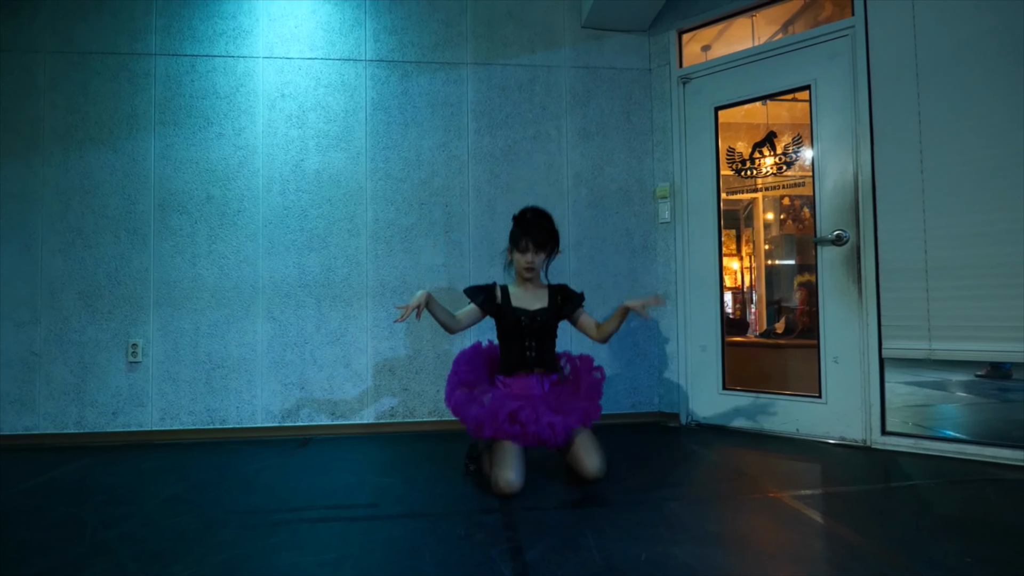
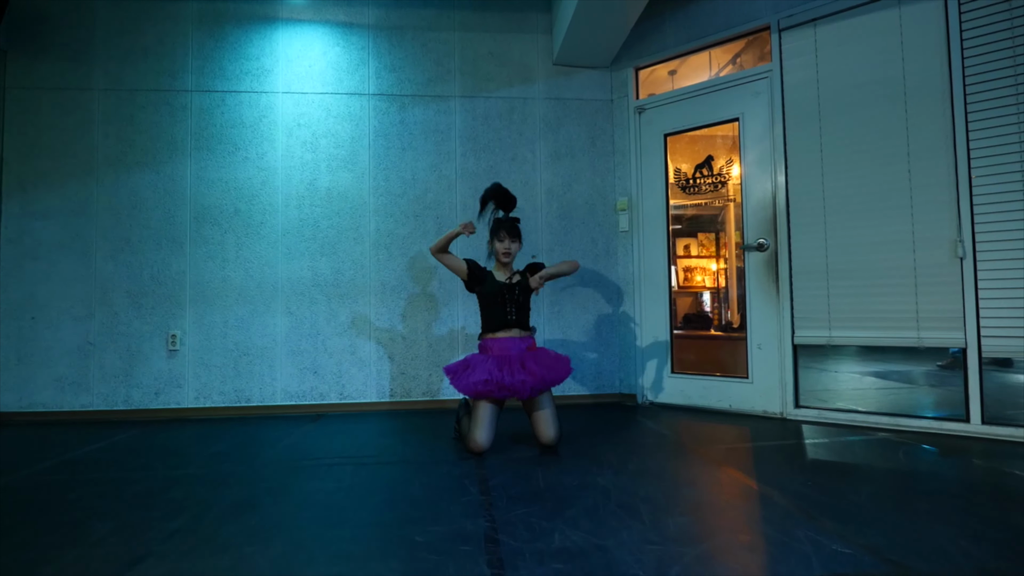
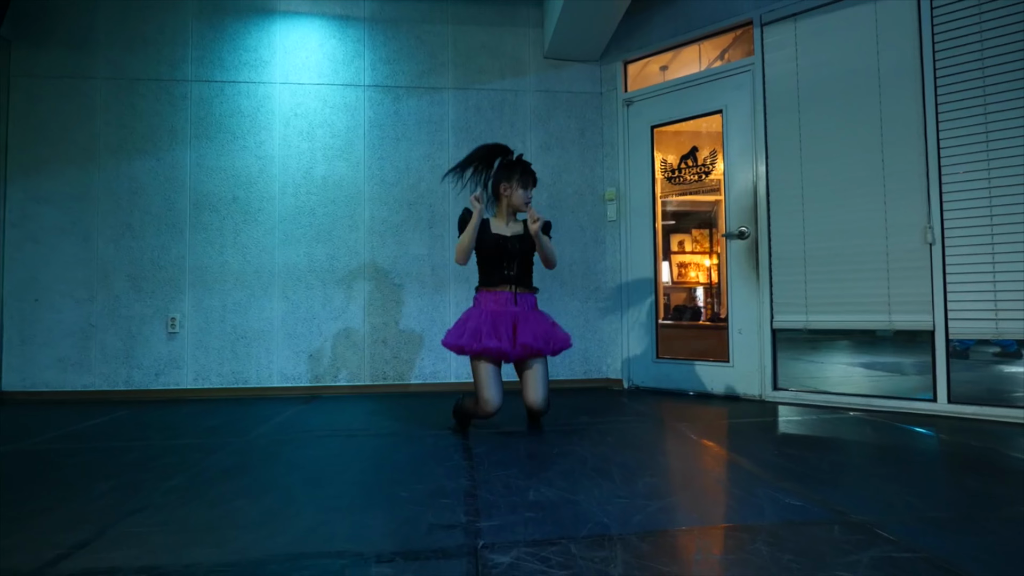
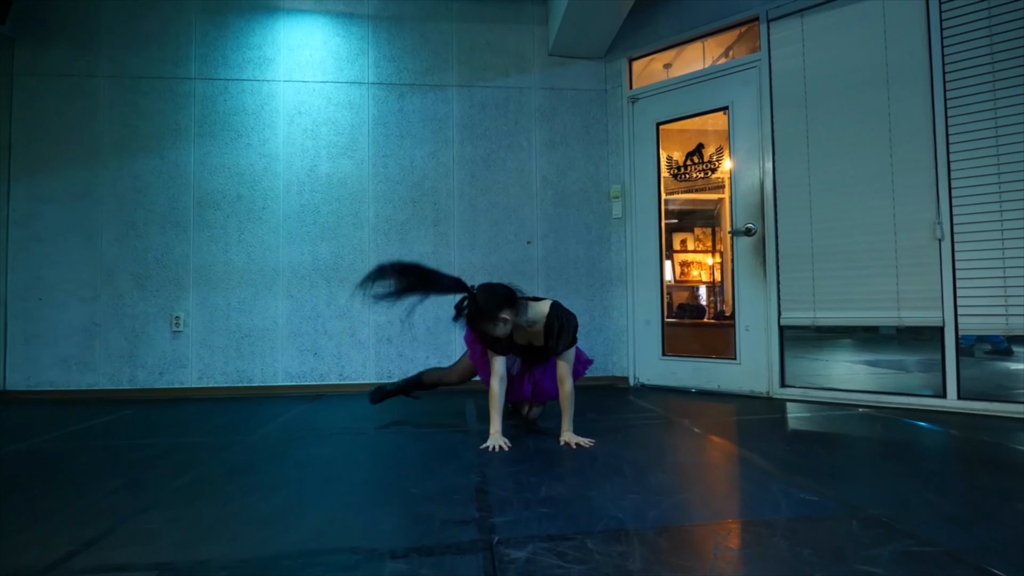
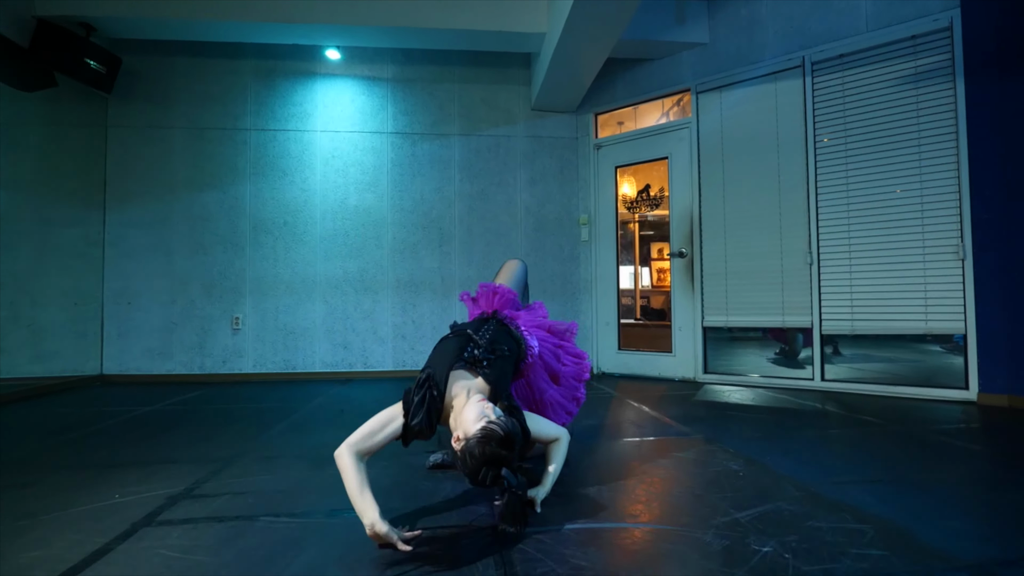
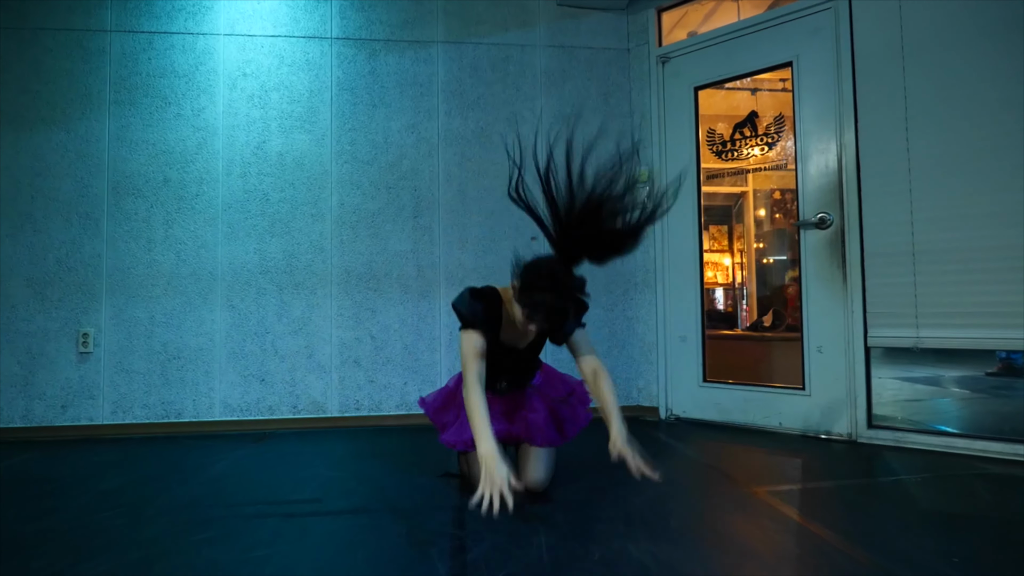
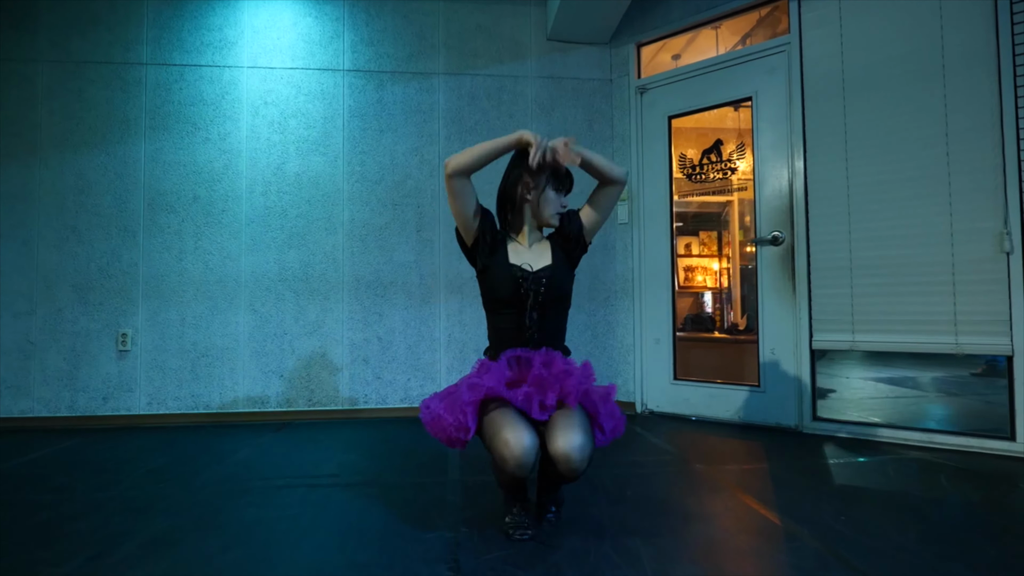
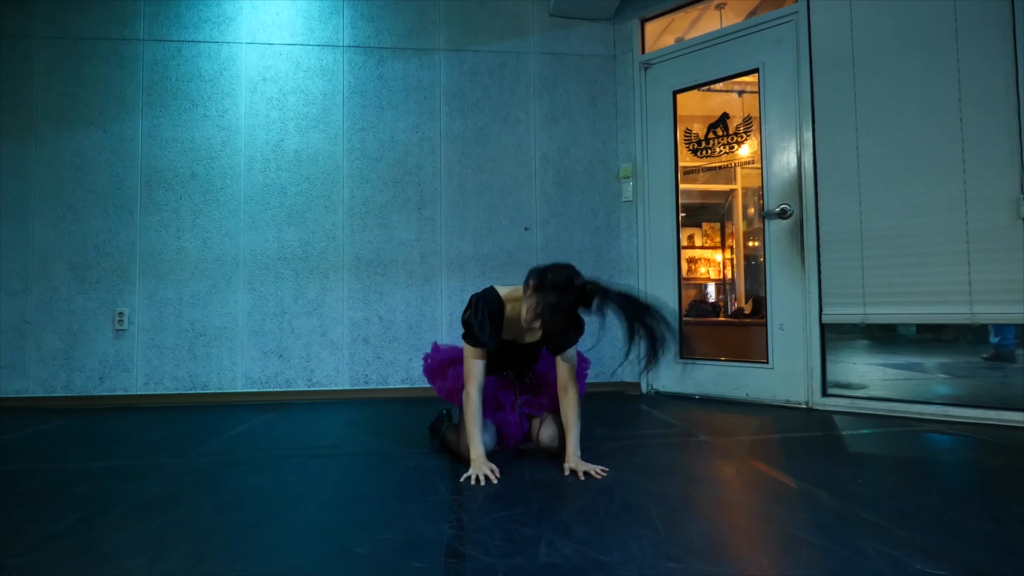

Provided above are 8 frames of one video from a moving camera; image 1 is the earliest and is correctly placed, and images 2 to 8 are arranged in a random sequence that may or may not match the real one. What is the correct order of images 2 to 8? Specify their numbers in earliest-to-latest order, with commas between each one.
2, 6, 4, 8, 3, 7, 5
